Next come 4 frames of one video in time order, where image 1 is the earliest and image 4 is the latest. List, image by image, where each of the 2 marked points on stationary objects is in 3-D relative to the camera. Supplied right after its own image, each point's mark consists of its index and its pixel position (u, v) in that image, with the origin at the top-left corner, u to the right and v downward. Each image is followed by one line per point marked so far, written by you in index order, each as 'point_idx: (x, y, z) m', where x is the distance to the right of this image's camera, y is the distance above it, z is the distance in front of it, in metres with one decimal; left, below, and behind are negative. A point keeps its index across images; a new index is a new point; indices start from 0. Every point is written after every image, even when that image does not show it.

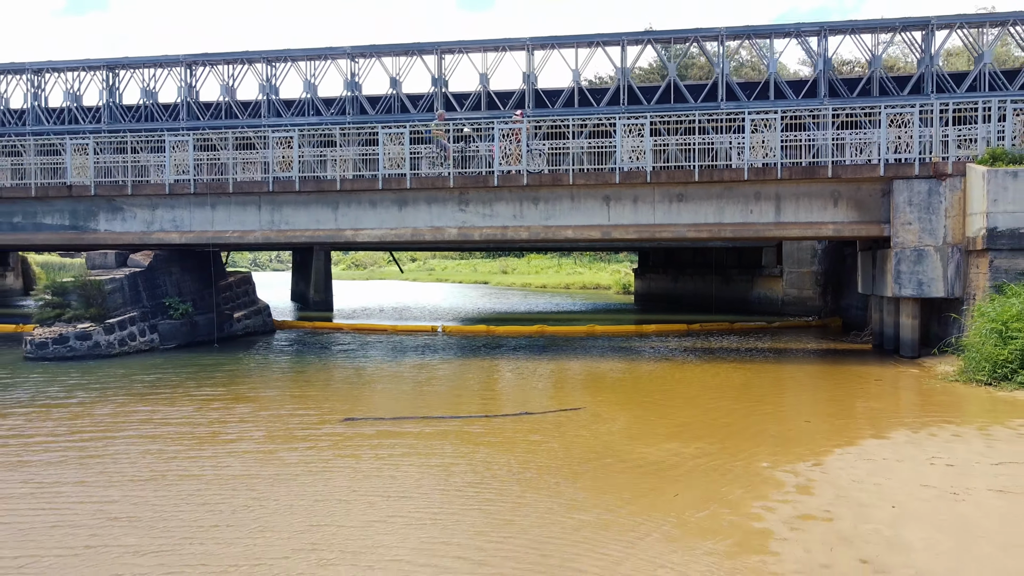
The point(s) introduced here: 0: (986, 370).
0: (+8.4, -1.4, +13.1) m
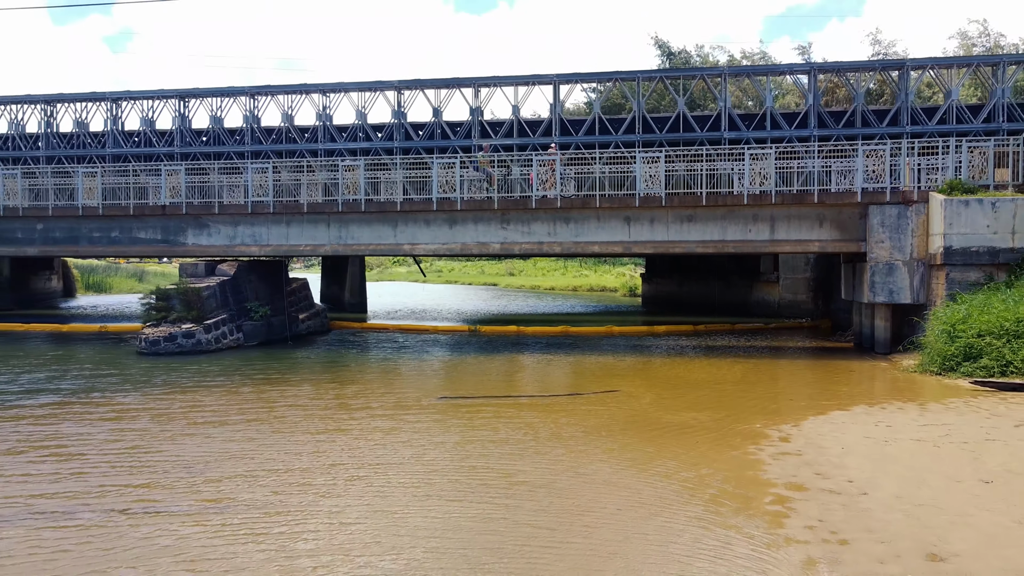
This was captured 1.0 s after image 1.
0: (+9.3, -1.6, +16.2) m
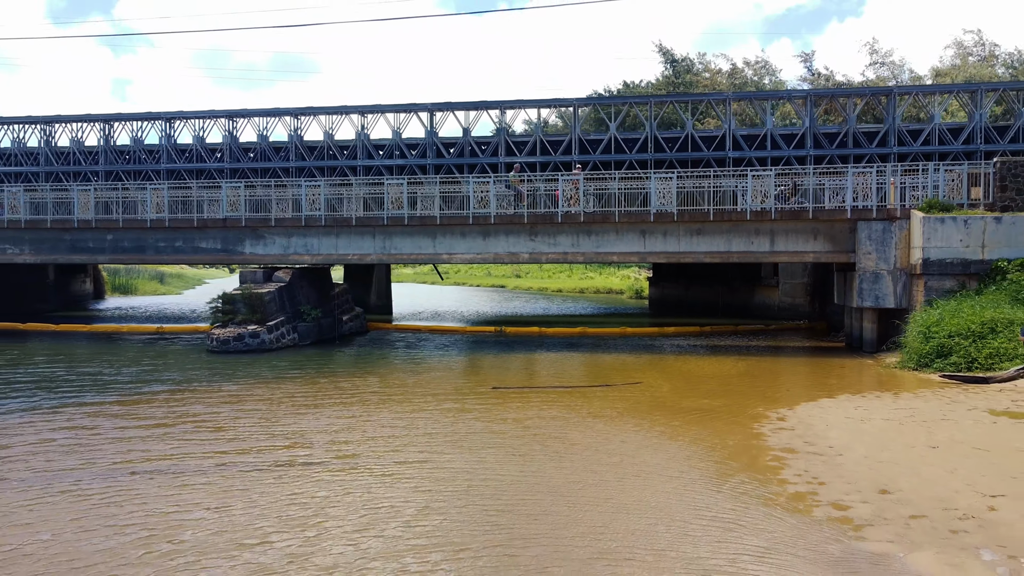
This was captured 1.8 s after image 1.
0: (+10.2, -1.8, +18.7) m
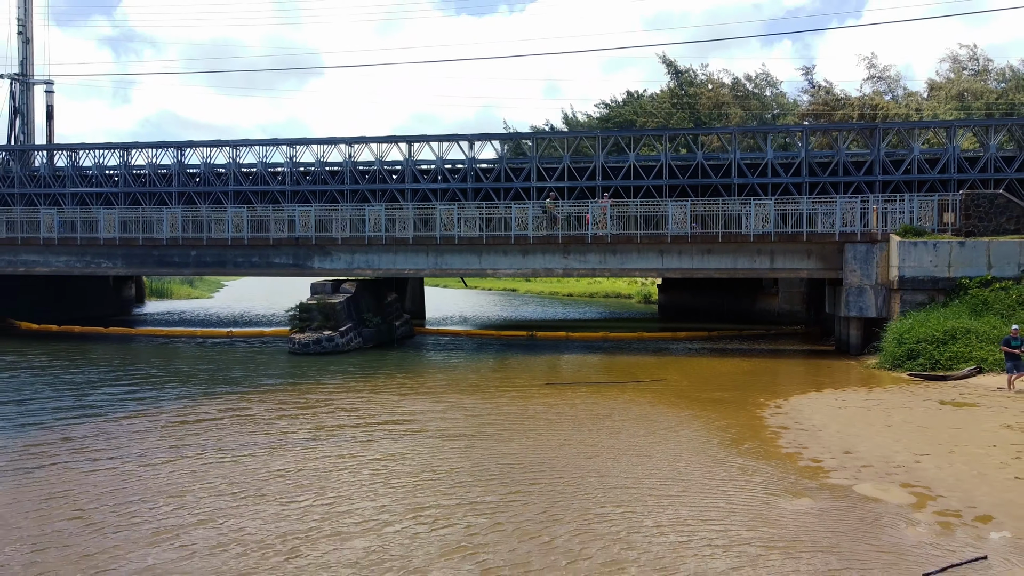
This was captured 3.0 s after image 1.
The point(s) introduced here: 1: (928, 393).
0: (+11.5, -2.2, +22.6) m
1: (+10.1, -2.6, +18.1) m
